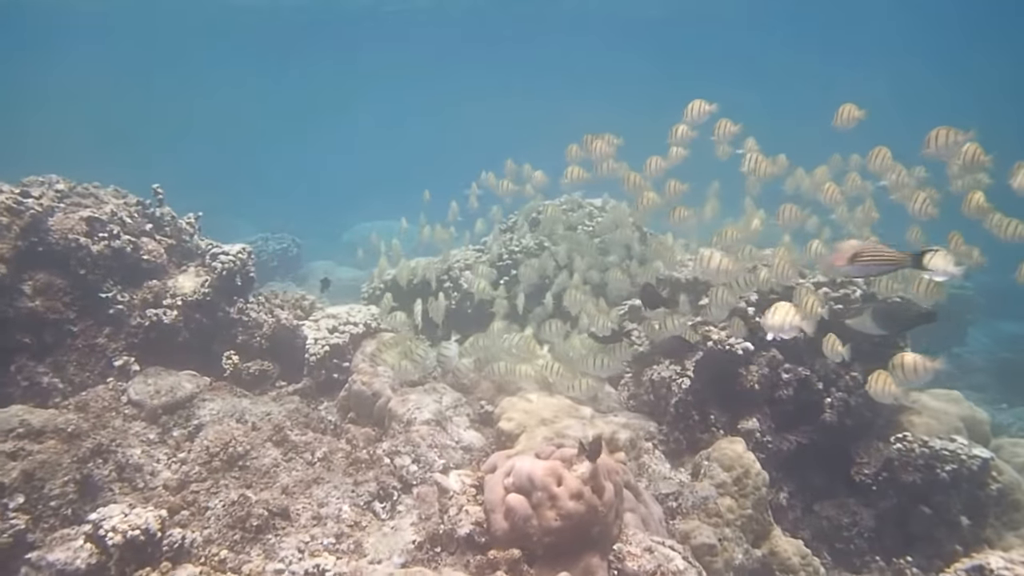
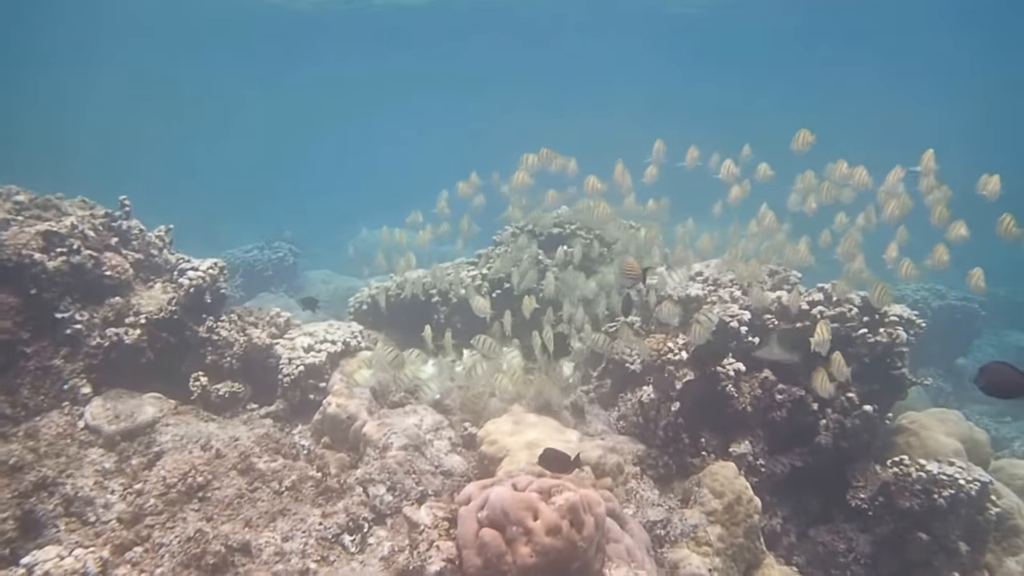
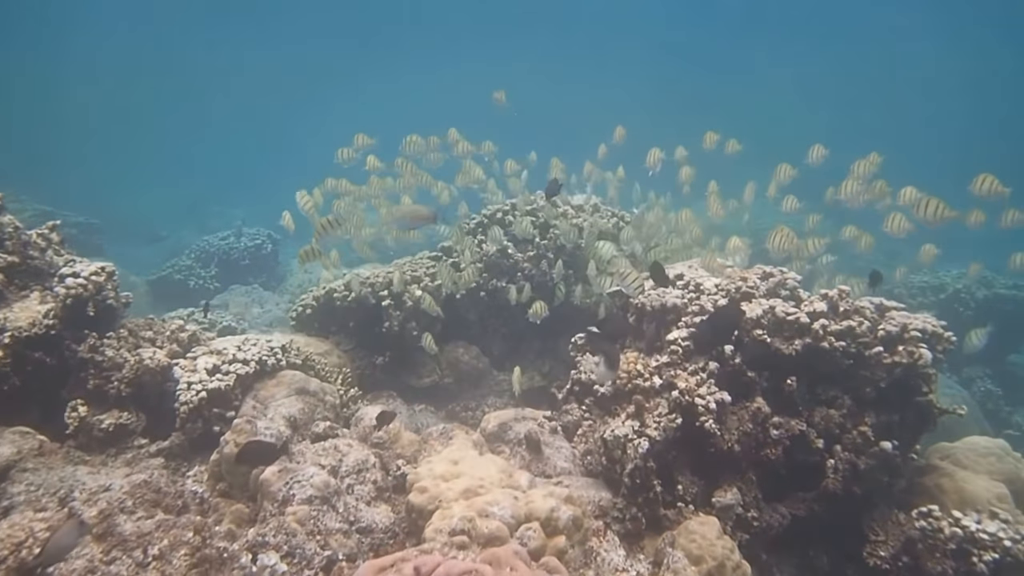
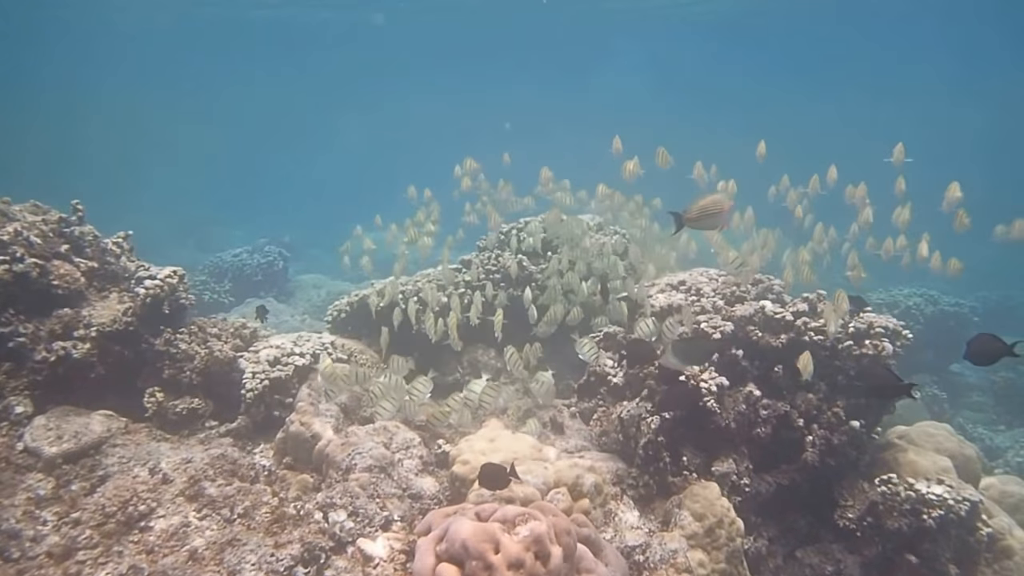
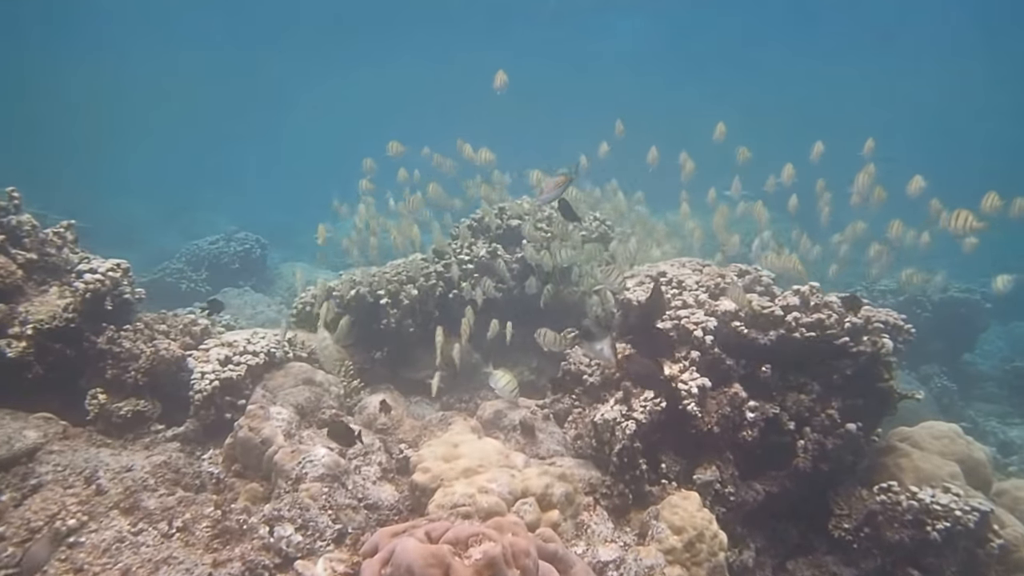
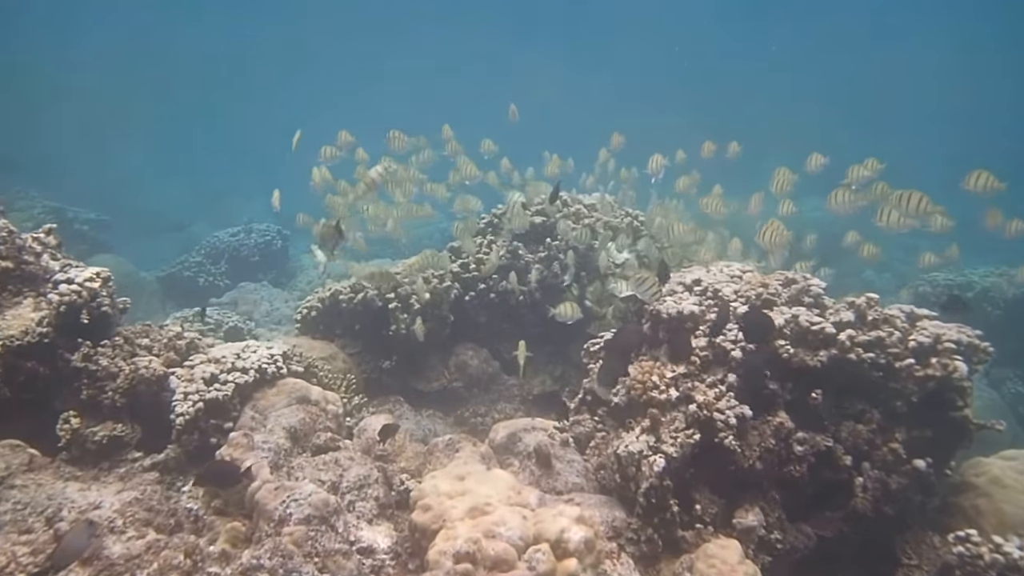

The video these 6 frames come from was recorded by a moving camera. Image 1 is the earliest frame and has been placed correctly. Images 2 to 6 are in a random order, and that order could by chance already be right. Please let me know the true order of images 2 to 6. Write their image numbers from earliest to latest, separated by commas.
2, 4, 5, 3, 6
